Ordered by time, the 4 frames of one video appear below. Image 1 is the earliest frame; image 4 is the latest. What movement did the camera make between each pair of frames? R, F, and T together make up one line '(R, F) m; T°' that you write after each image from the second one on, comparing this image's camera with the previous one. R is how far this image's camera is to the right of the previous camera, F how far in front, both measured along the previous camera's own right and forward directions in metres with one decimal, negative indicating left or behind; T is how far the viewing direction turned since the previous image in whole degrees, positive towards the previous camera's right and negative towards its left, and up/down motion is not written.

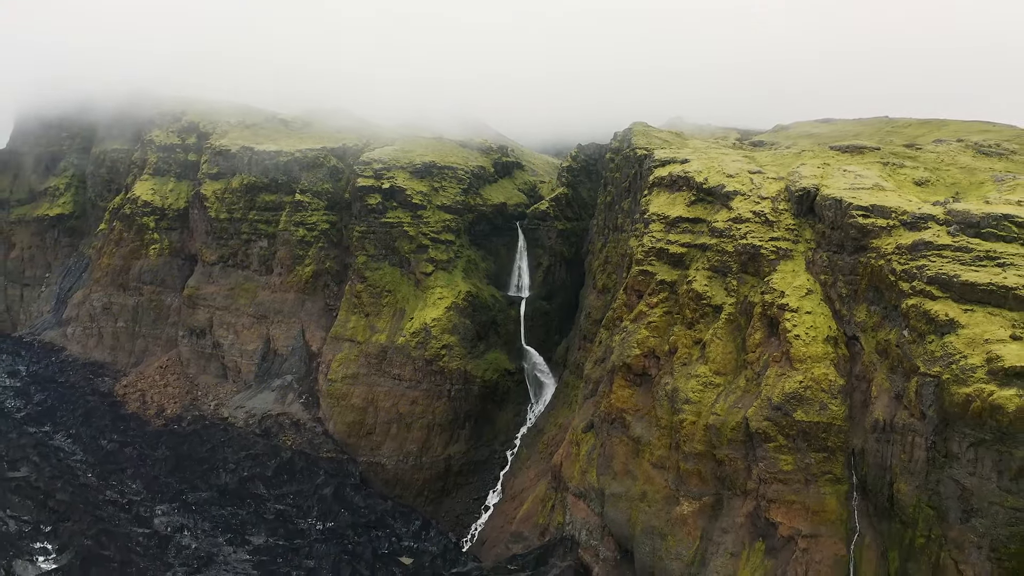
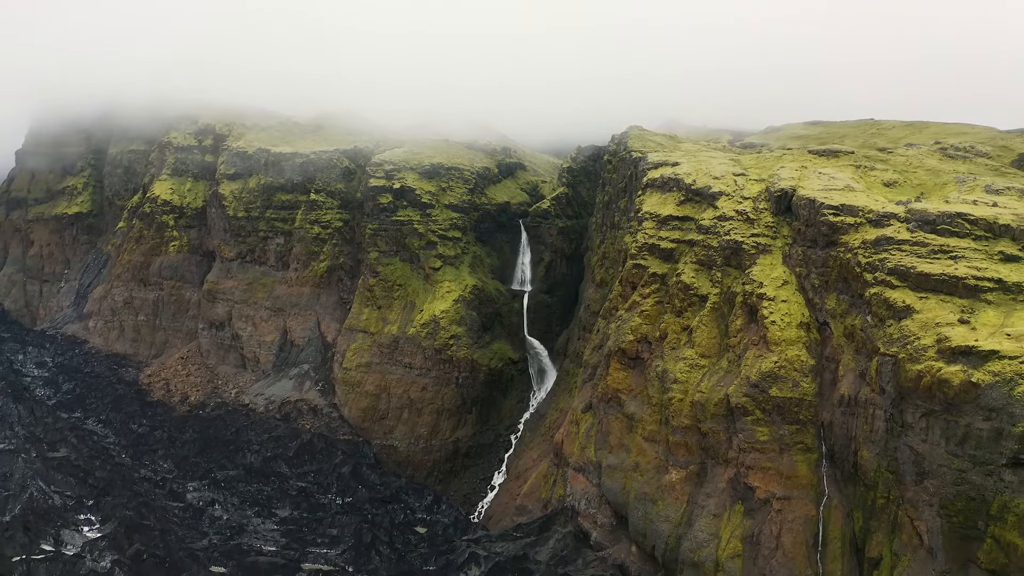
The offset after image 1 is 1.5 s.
(-0.4, -3.4) m; 0°
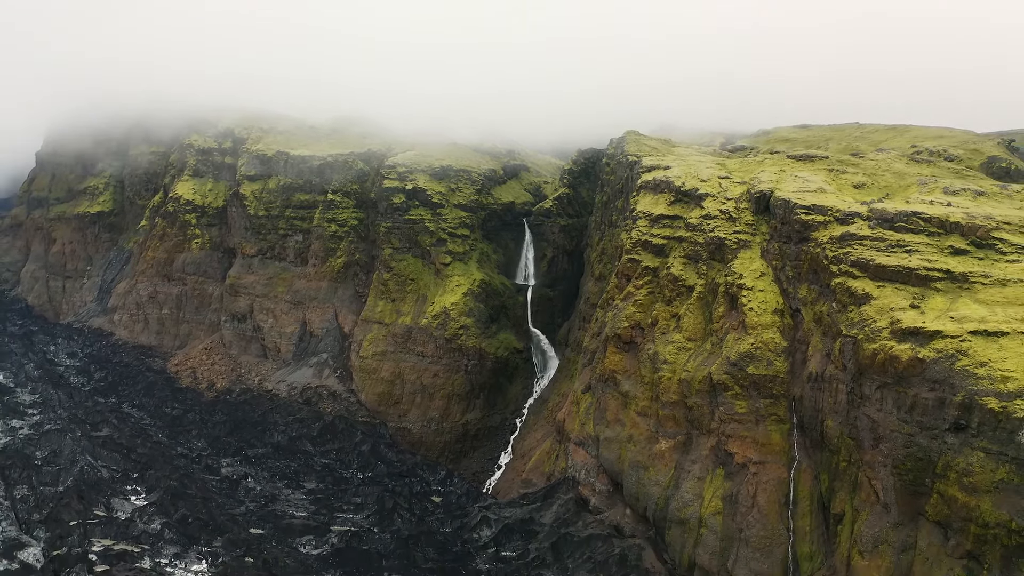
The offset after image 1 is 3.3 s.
(-0.5, -4.2) m; 0°
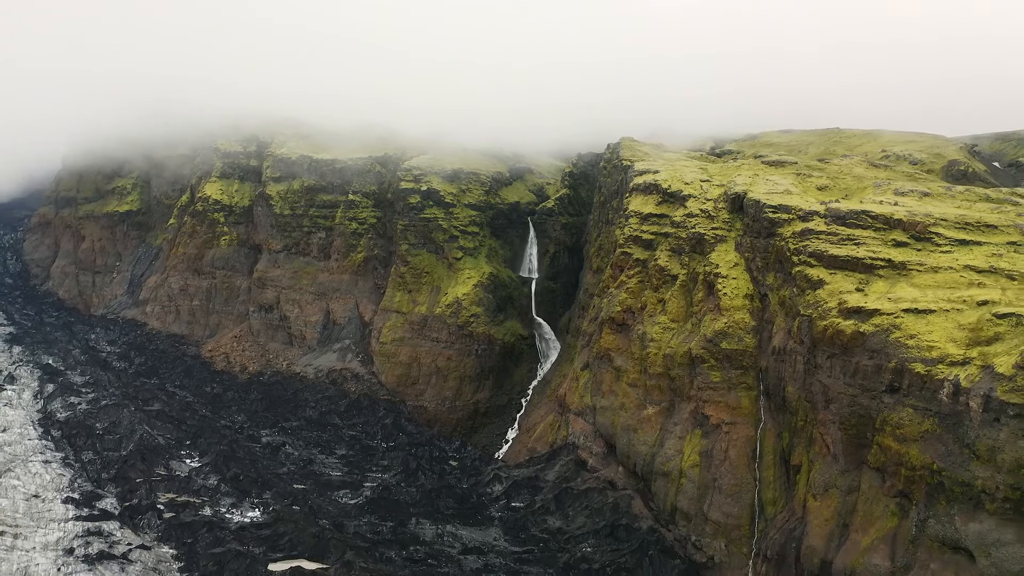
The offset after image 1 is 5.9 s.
(-0.6, -6.2) m; 0°
